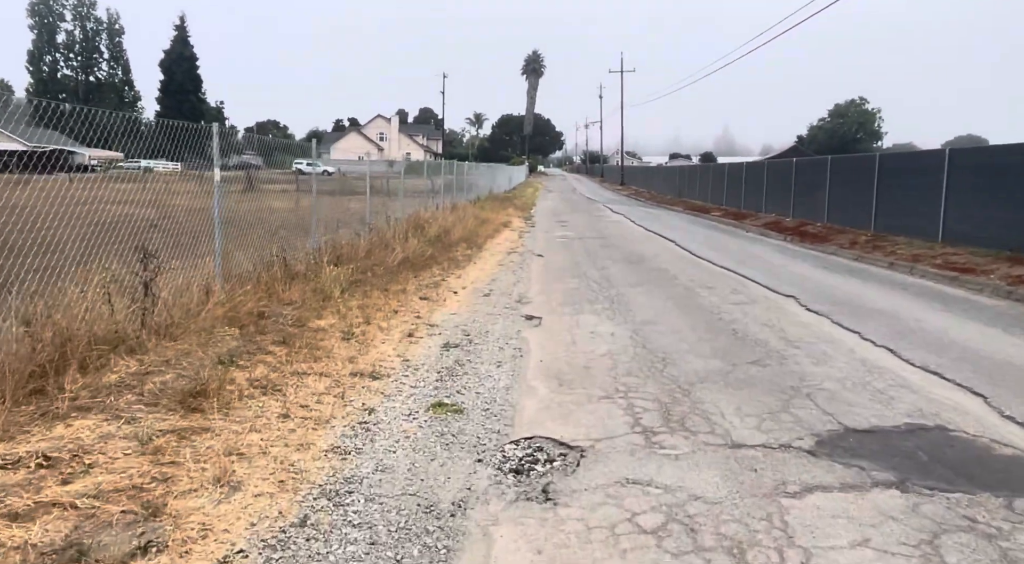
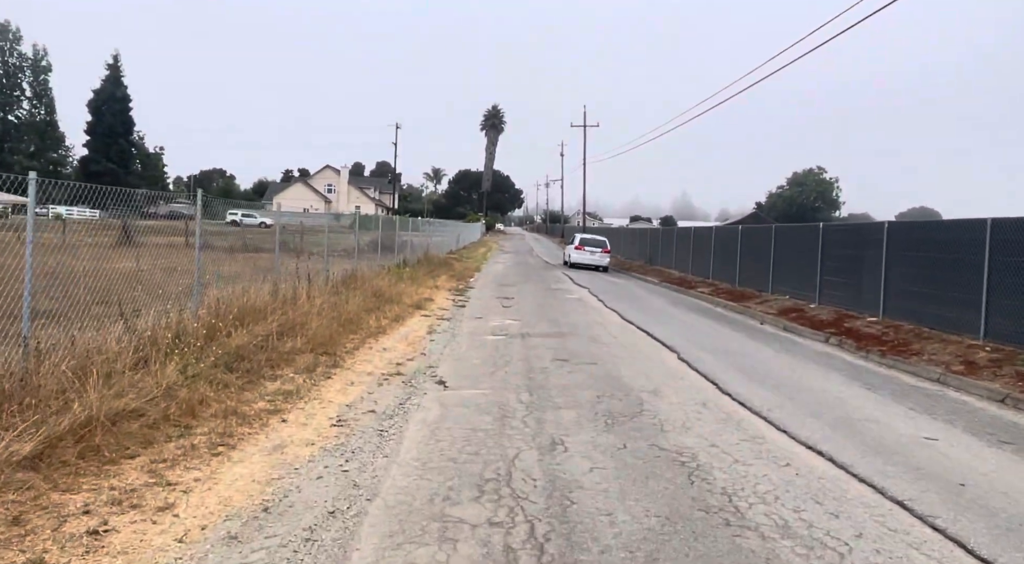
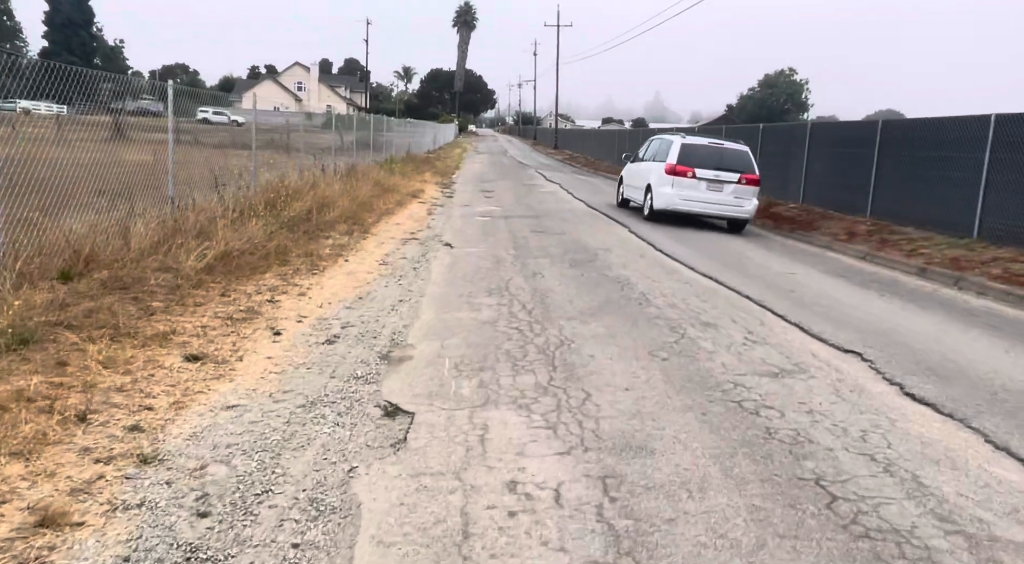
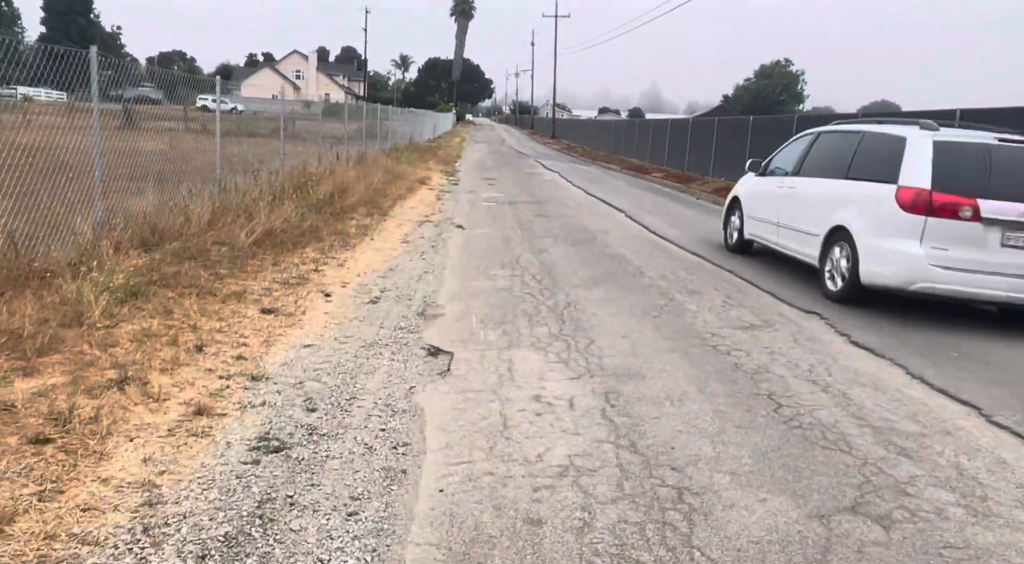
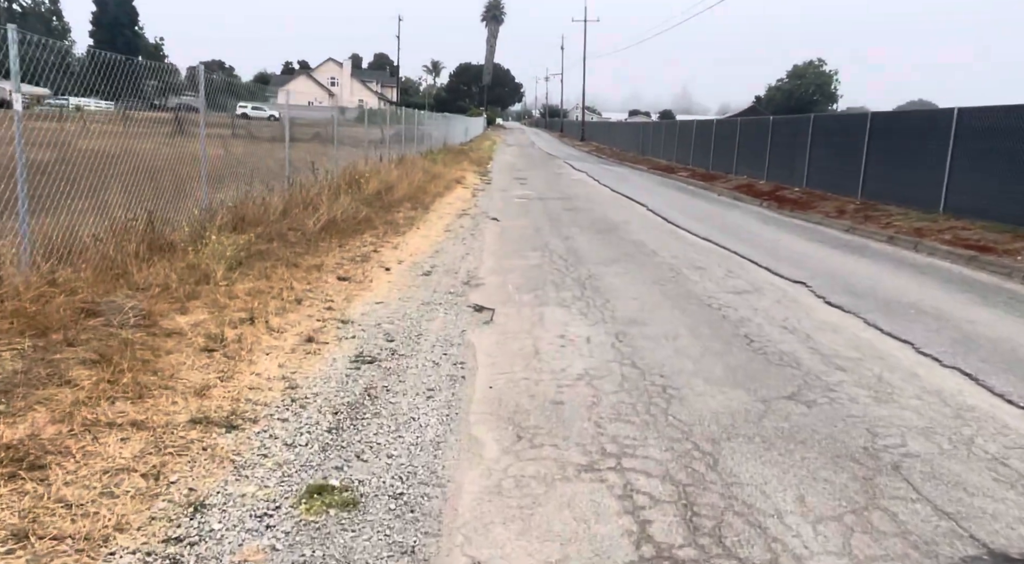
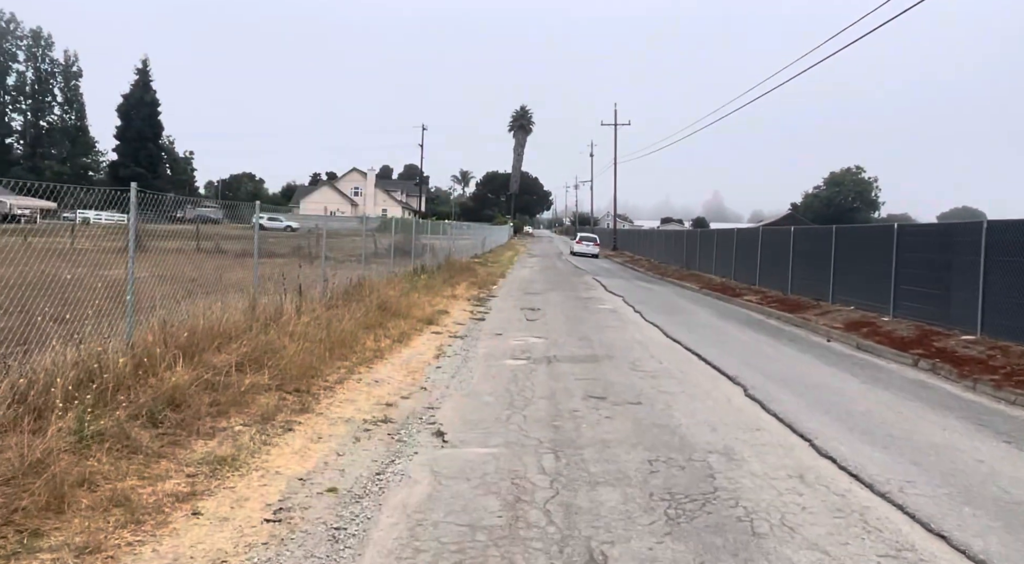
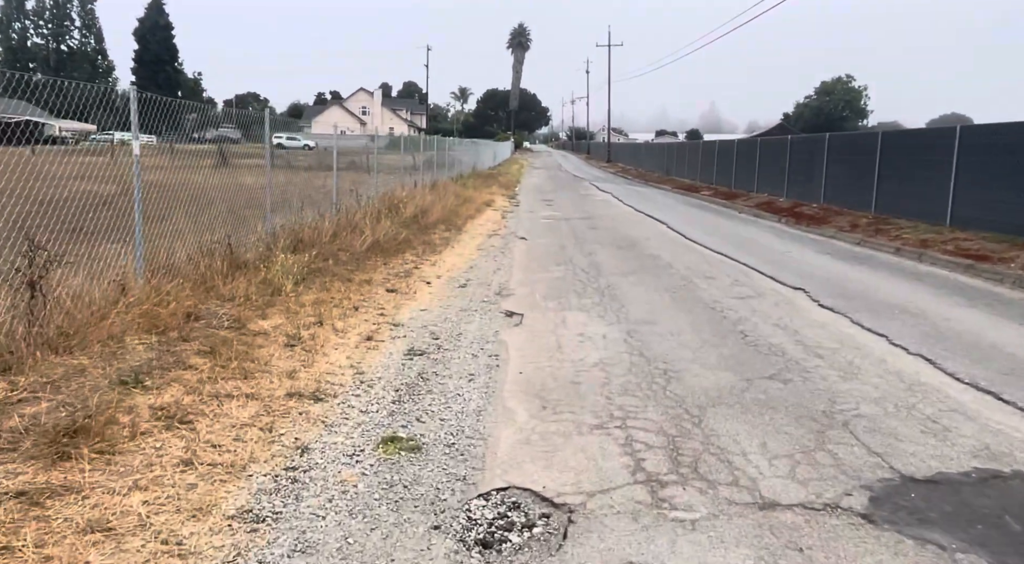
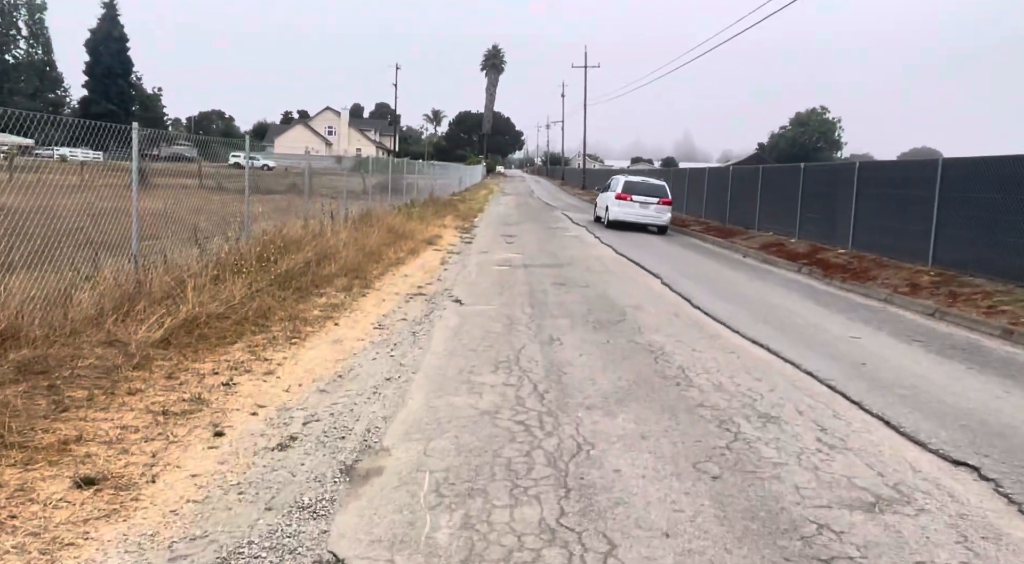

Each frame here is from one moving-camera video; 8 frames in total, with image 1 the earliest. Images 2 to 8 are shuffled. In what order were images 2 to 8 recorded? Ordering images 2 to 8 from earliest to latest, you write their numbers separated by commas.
7, 5, 4, 3, 8, 2, 6
